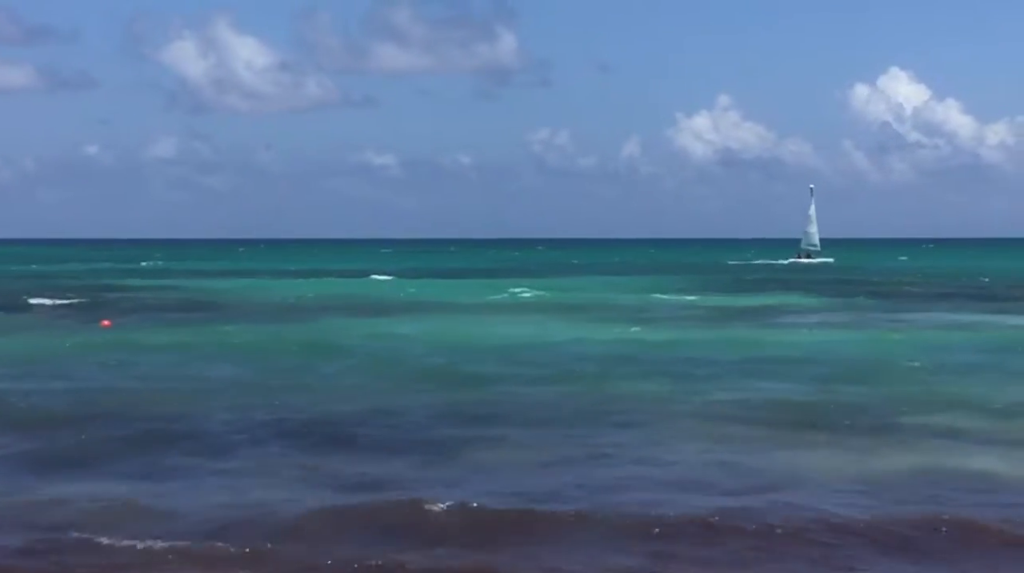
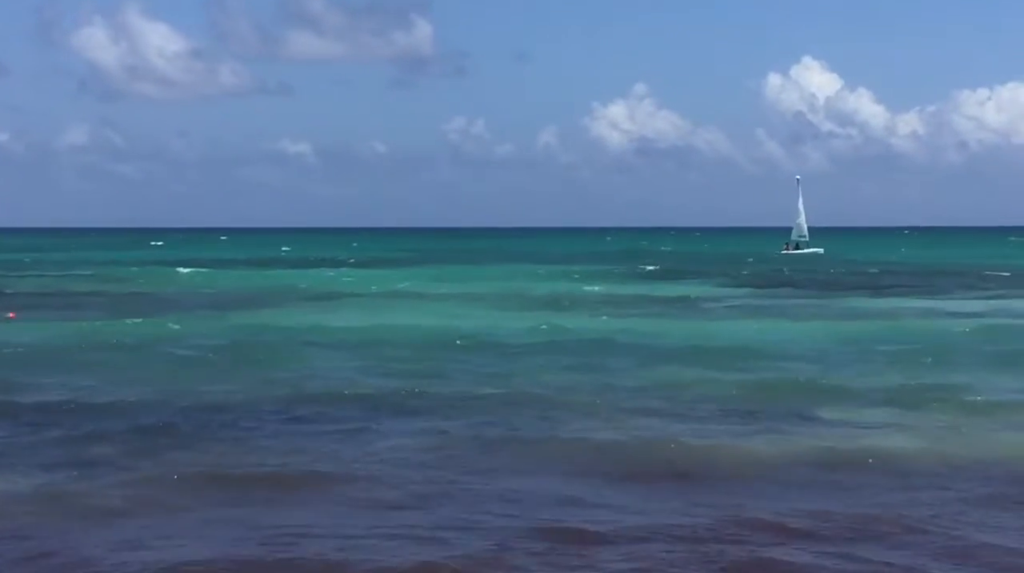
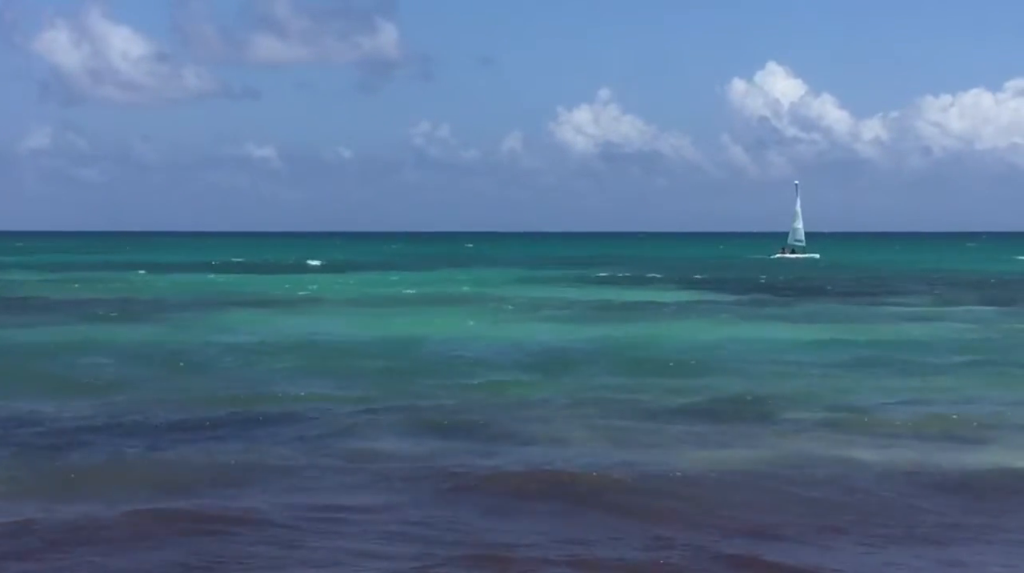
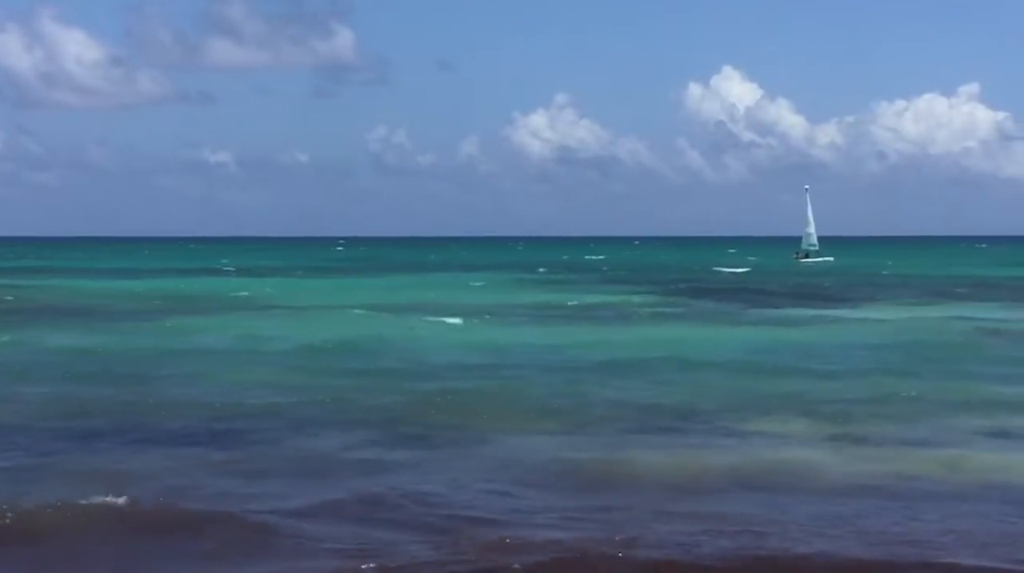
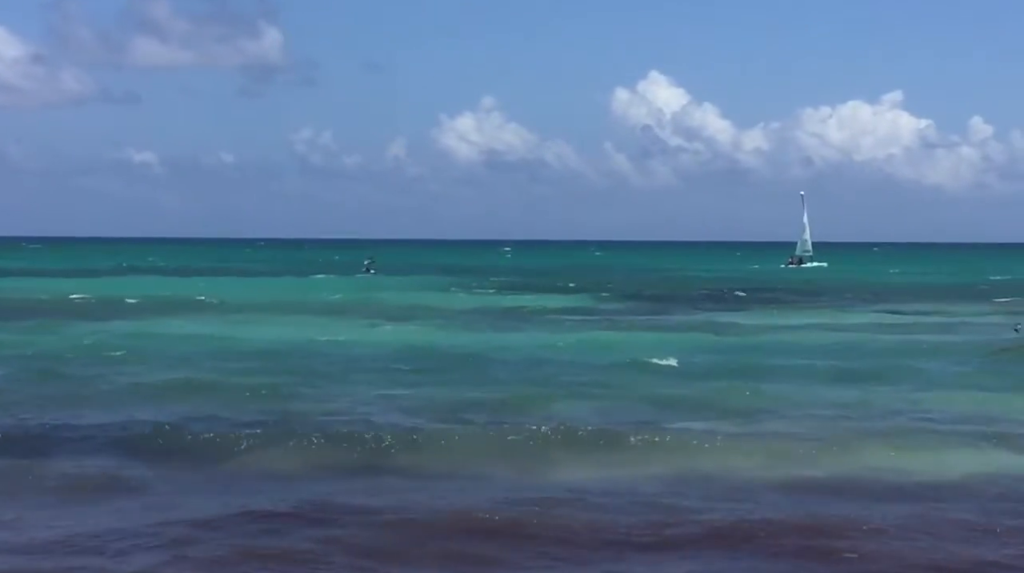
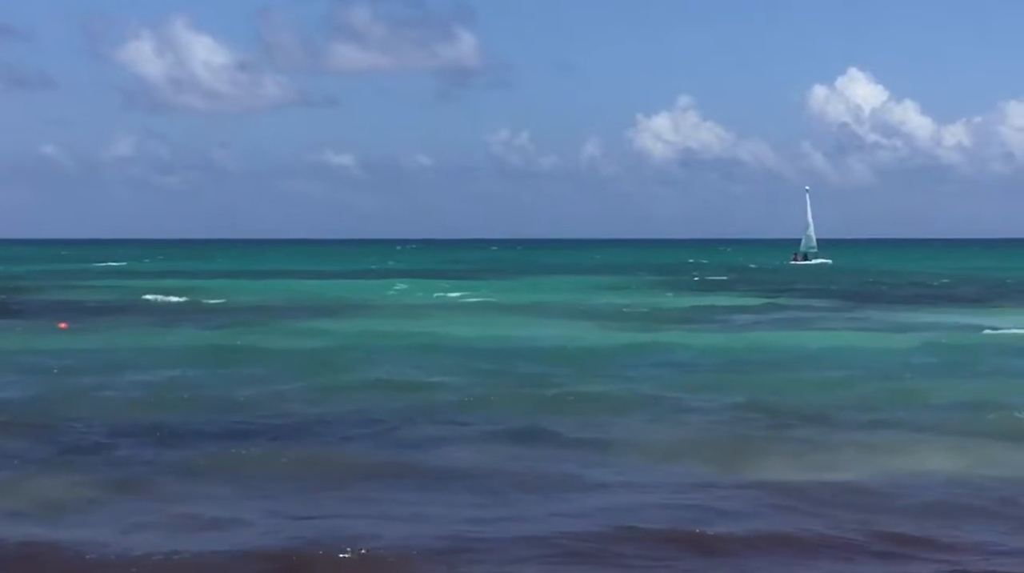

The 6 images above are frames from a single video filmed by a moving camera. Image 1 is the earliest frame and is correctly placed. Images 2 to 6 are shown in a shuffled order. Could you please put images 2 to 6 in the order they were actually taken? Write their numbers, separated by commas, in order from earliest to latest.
6, 2, 3, 4, 5
